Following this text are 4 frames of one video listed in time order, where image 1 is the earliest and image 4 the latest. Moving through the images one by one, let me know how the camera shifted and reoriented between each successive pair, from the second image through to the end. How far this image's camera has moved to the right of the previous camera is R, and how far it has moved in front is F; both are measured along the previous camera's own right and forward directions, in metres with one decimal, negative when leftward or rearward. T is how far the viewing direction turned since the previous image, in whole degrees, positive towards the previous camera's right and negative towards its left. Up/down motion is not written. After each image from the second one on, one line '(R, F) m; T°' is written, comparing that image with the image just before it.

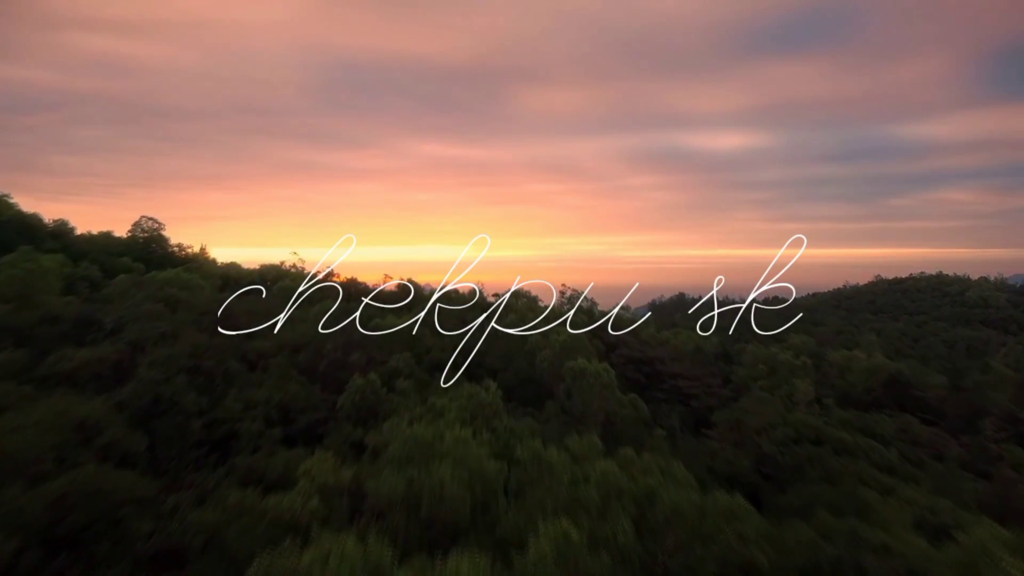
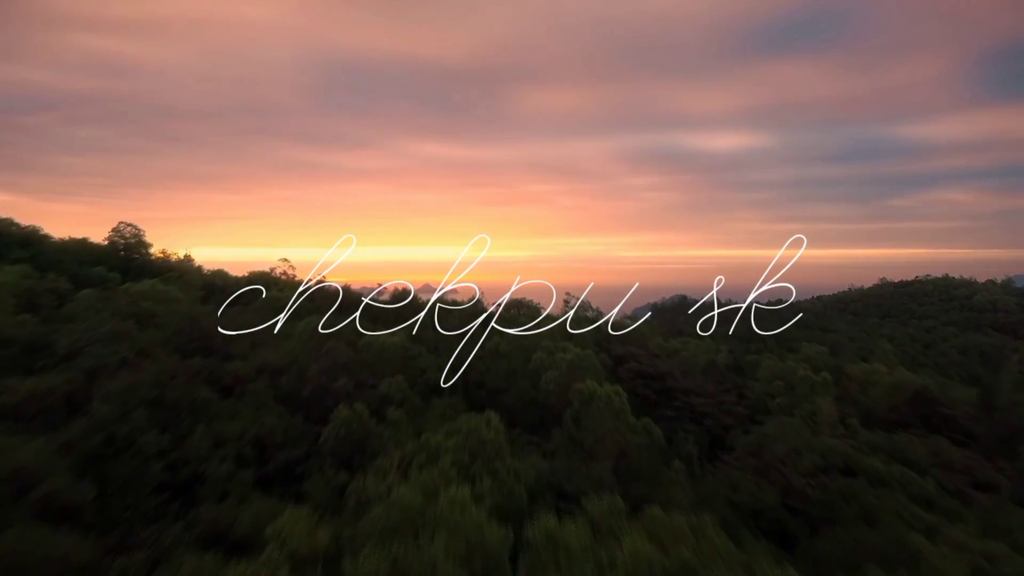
(-0.1, +1.2) m; 0°
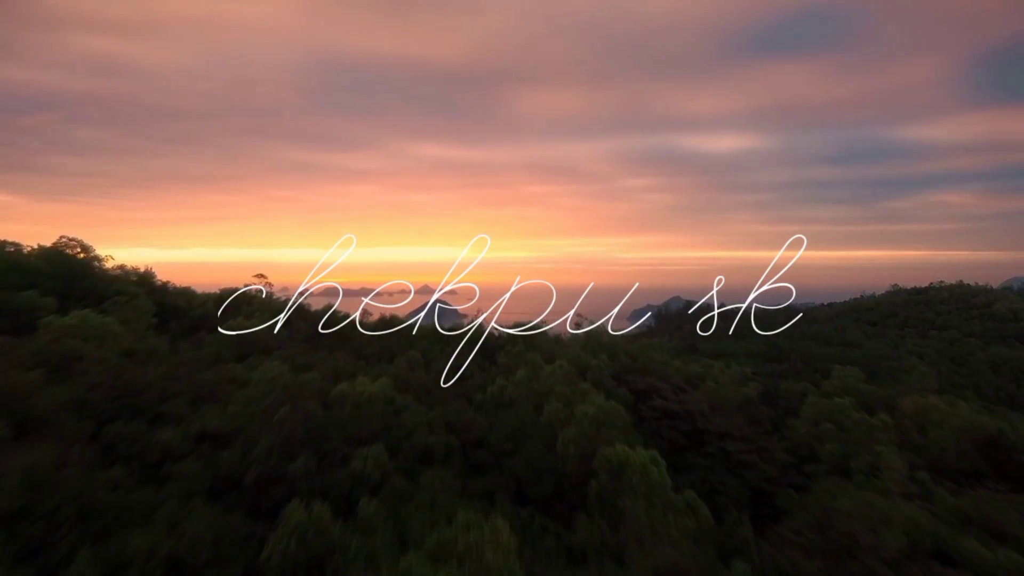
(-0.2, +2.6) m; 0°
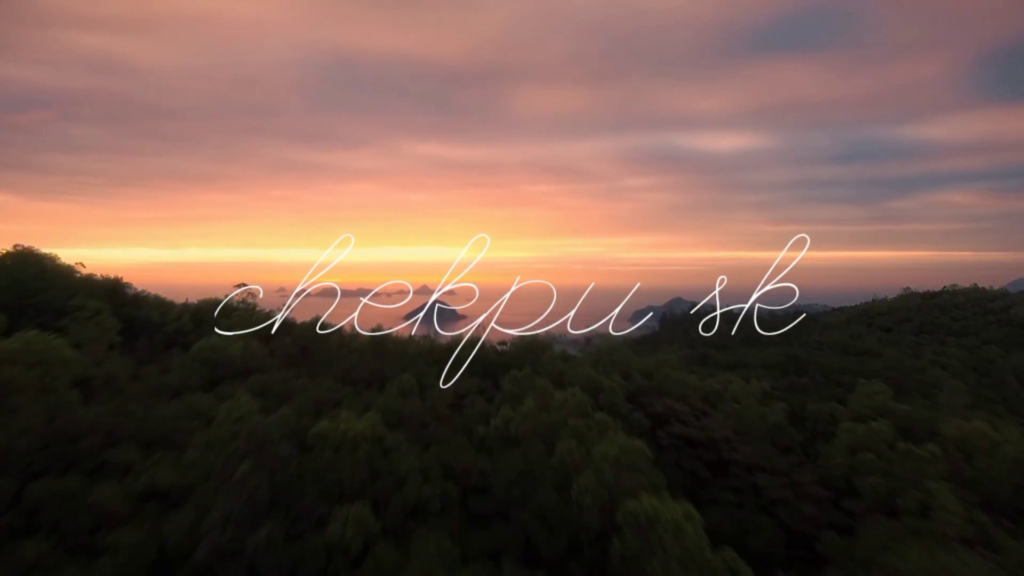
(-0.1, +1.6) m; 0°
